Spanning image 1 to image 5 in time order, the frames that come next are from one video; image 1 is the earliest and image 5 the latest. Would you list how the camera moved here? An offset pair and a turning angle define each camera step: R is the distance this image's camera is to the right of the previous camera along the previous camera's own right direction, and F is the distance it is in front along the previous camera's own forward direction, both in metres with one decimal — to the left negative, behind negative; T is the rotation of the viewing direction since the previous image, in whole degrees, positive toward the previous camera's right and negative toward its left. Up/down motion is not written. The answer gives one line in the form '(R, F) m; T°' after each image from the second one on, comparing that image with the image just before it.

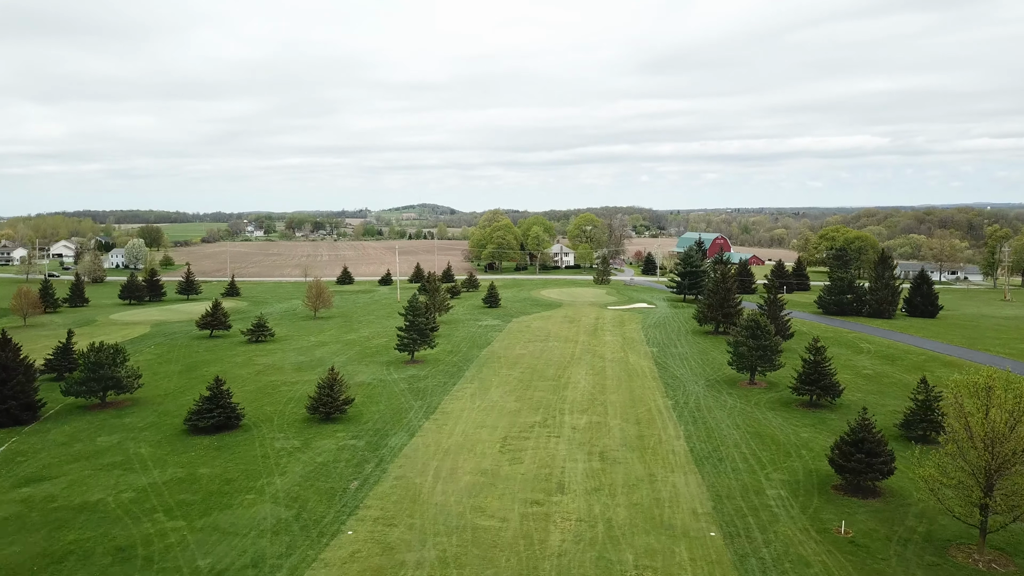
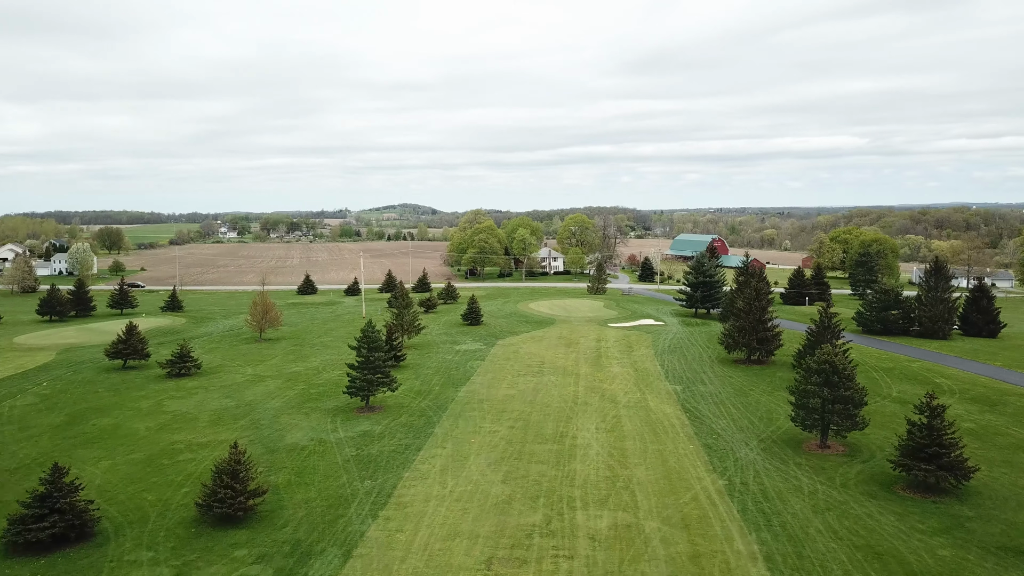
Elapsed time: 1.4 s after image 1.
(-0.1, +9.4) m; +1°
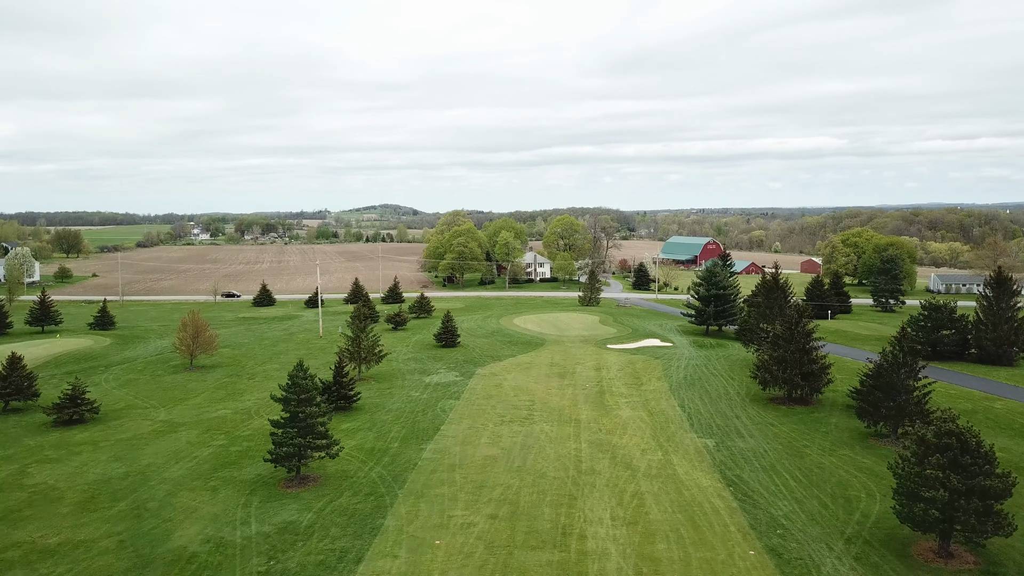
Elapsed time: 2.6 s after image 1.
(0.0, +8.1) m; +1°
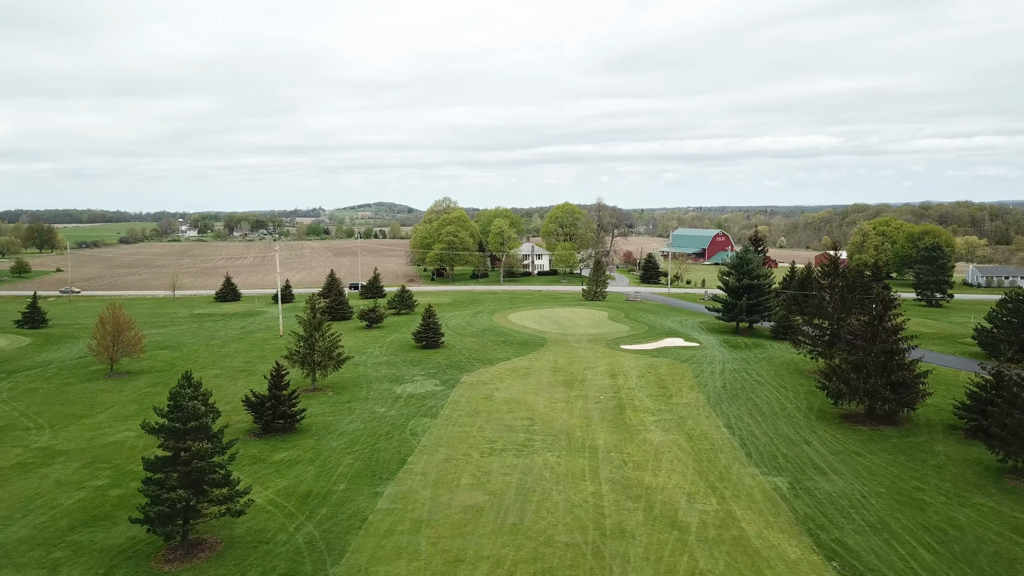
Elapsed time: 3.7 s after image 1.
(+0.1, +7.7) m; 0°
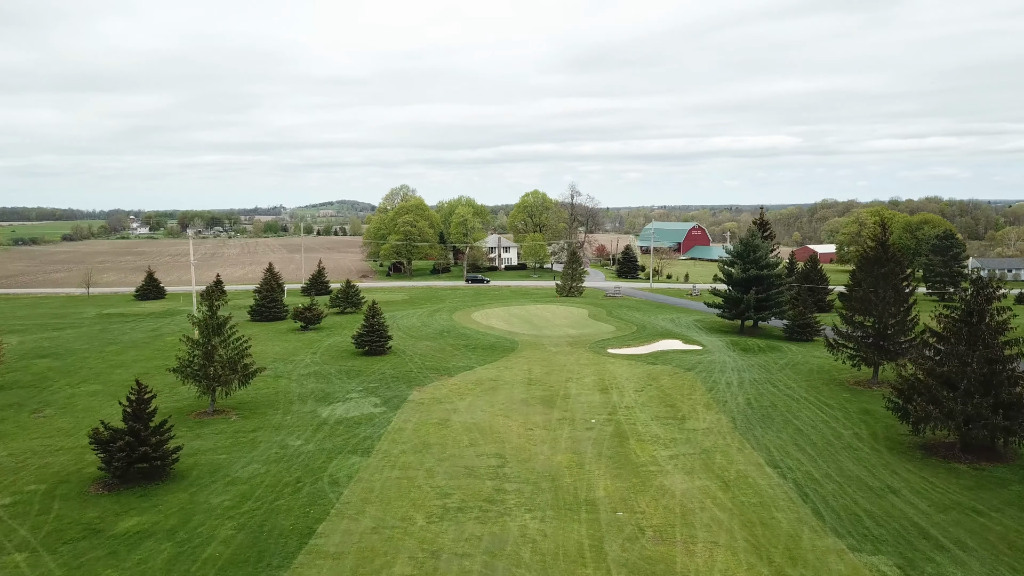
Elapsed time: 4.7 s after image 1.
(+0.1, +6.9) m; +2°
